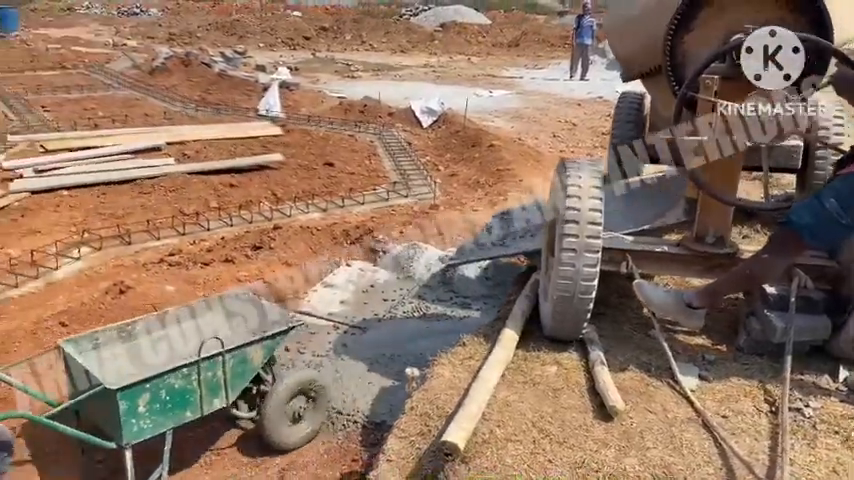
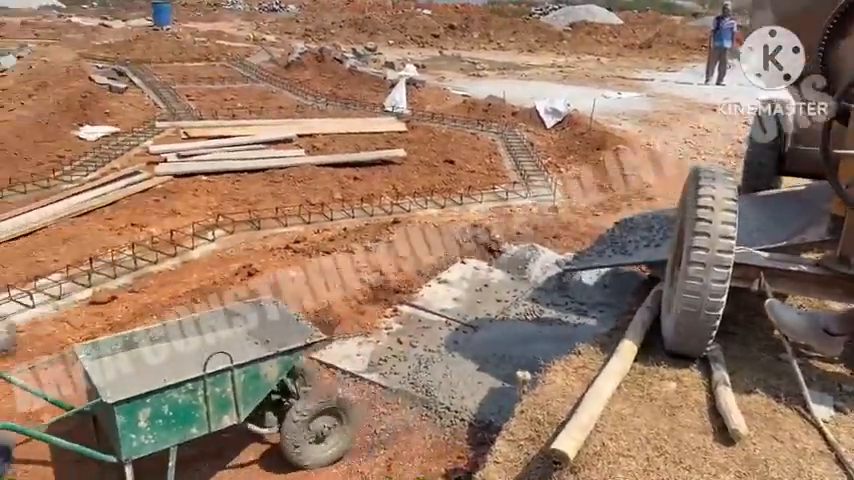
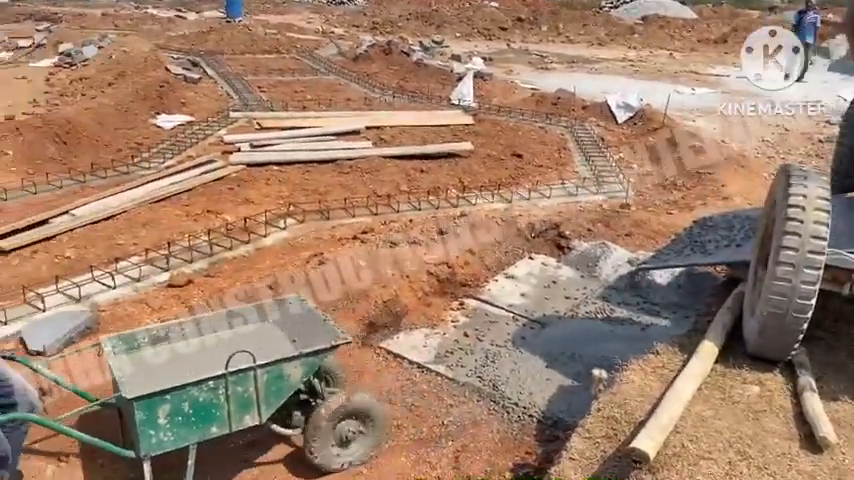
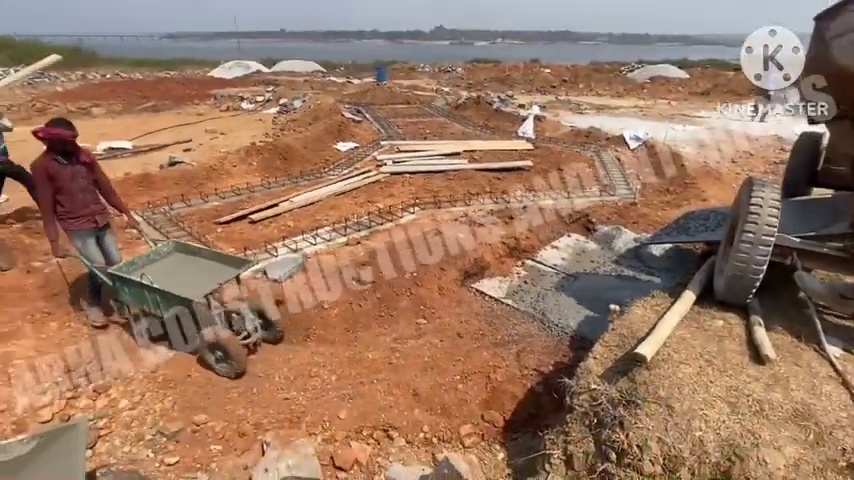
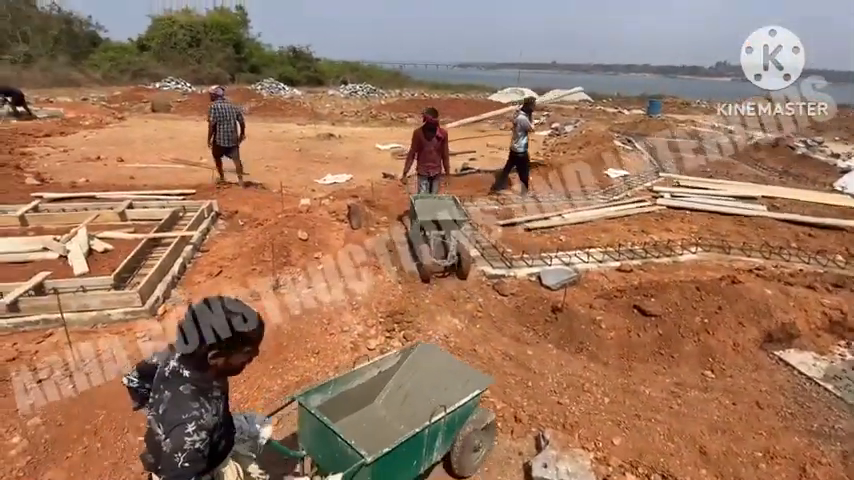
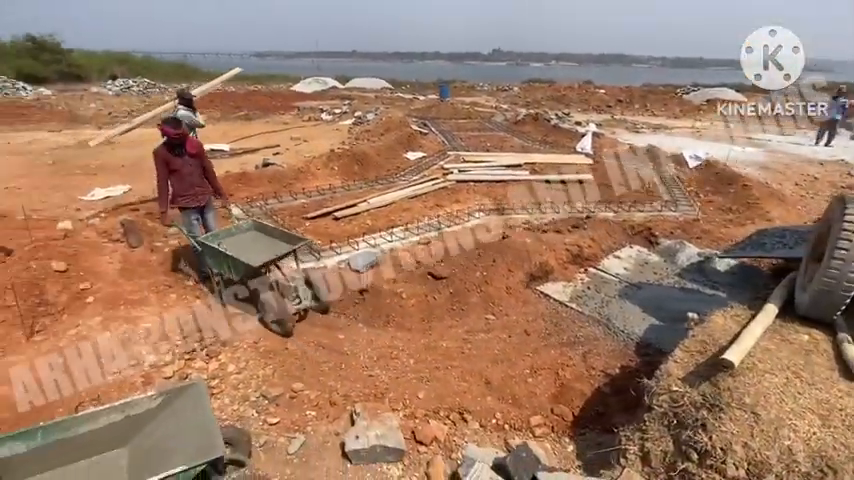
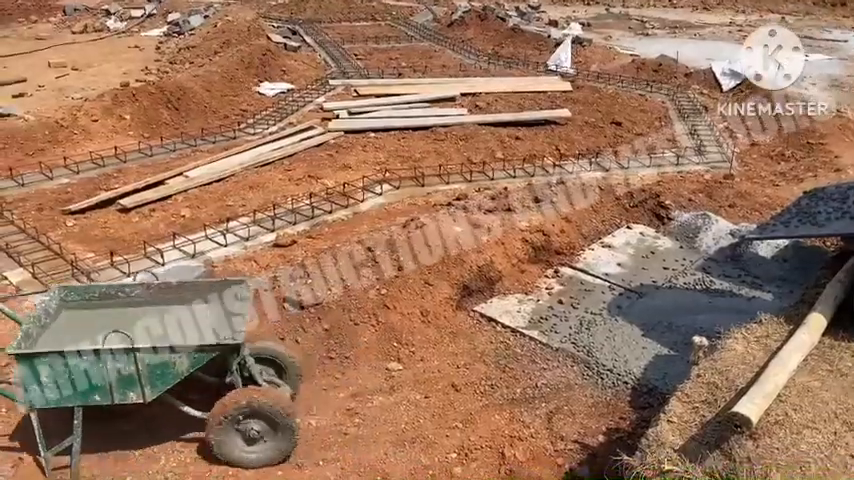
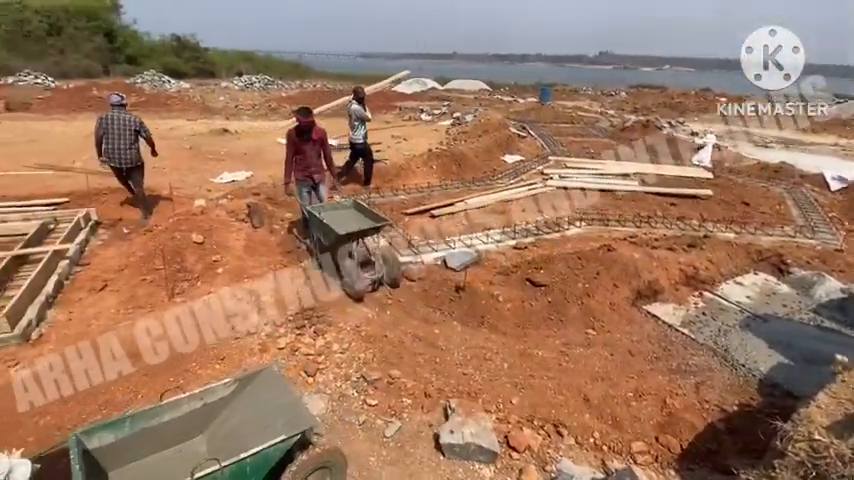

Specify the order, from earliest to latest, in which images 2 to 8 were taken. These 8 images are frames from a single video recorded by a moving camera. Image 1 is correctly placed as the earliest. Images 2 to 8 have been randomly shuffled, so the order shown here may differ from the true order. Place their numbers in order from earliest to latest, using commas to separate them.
2, 3, 7, 4, 6, 8, 5
